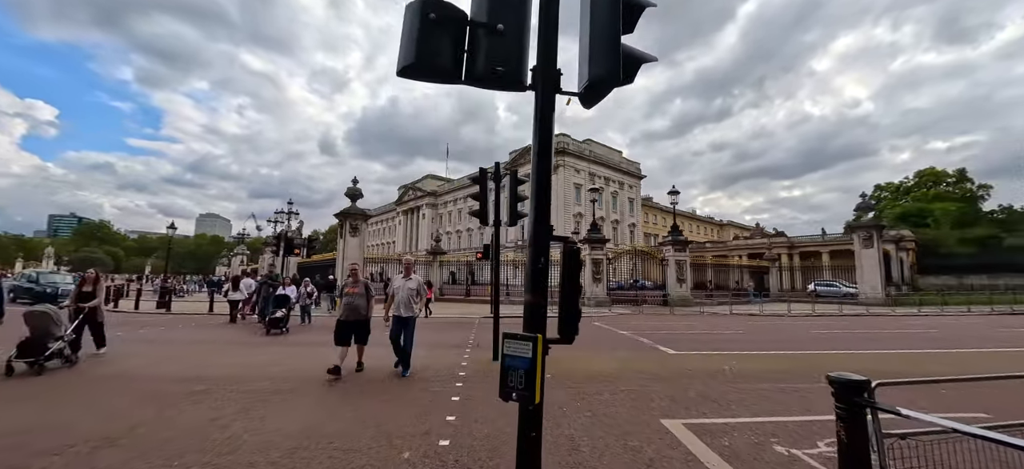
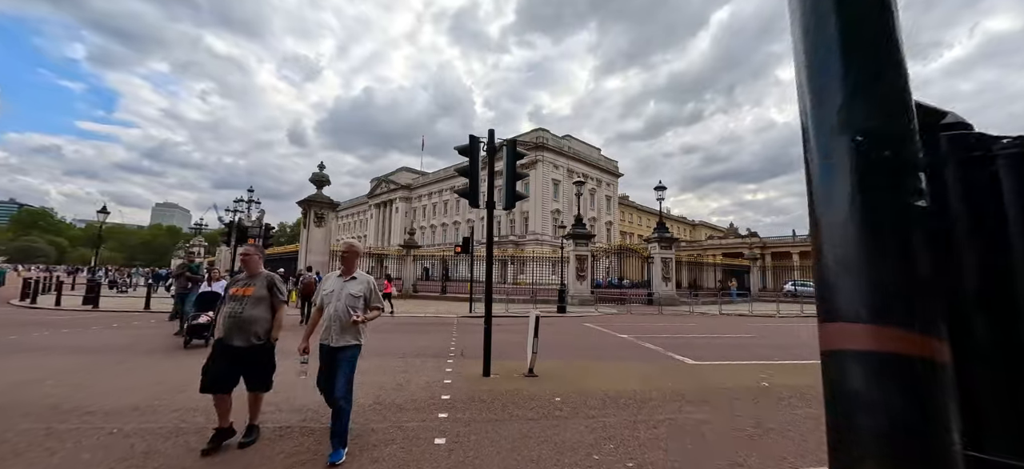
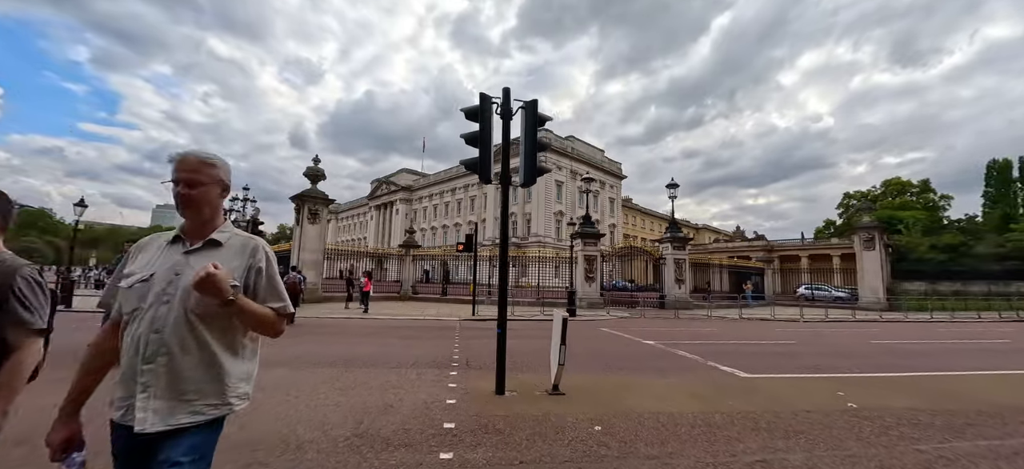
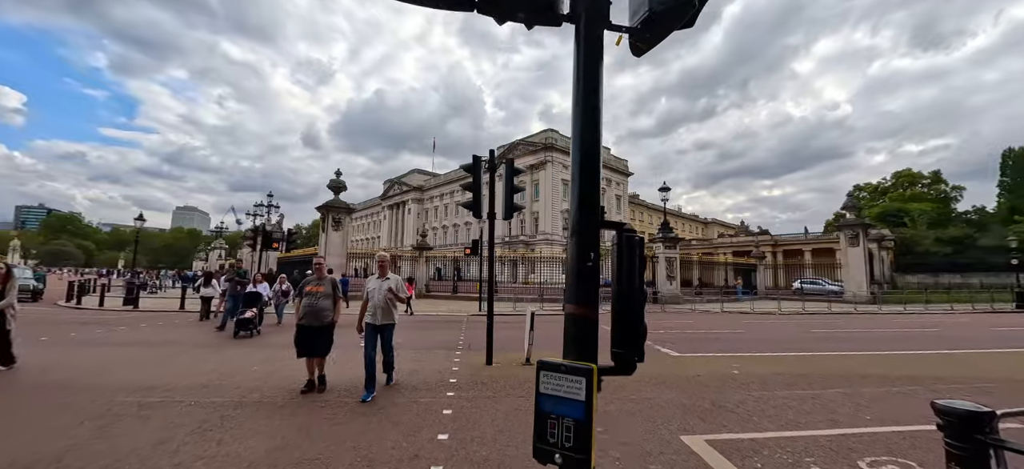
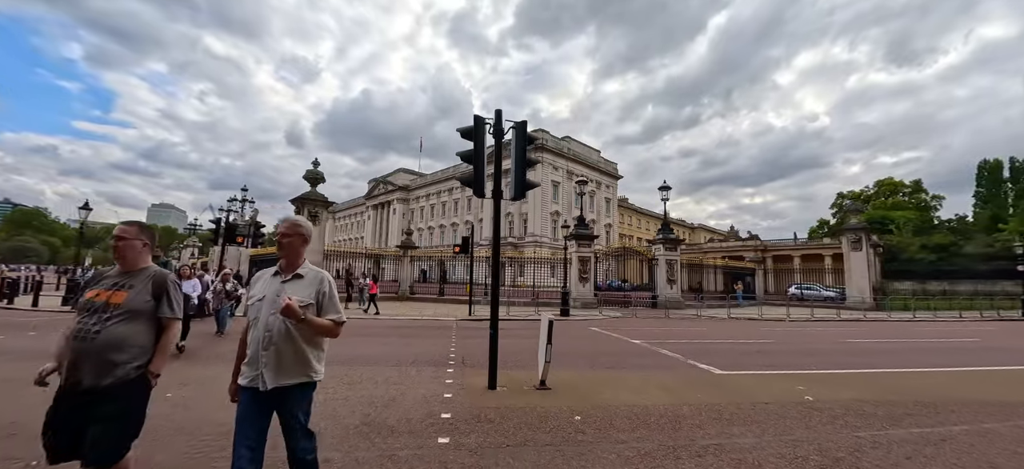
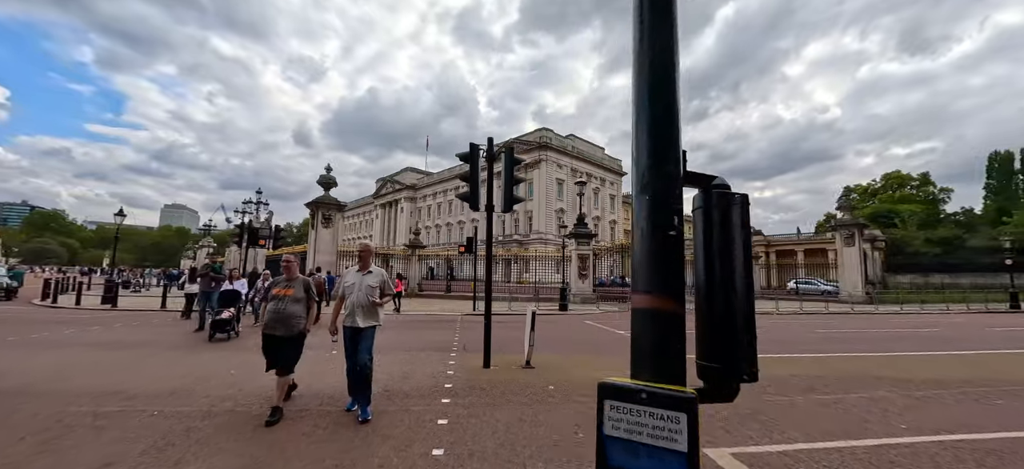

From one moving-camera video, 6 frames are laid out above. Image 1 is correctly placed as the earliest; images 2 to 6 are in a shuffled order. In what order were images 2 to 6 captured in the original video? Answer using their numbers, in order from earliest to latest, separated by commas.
4, 6, 2, 5, 3
